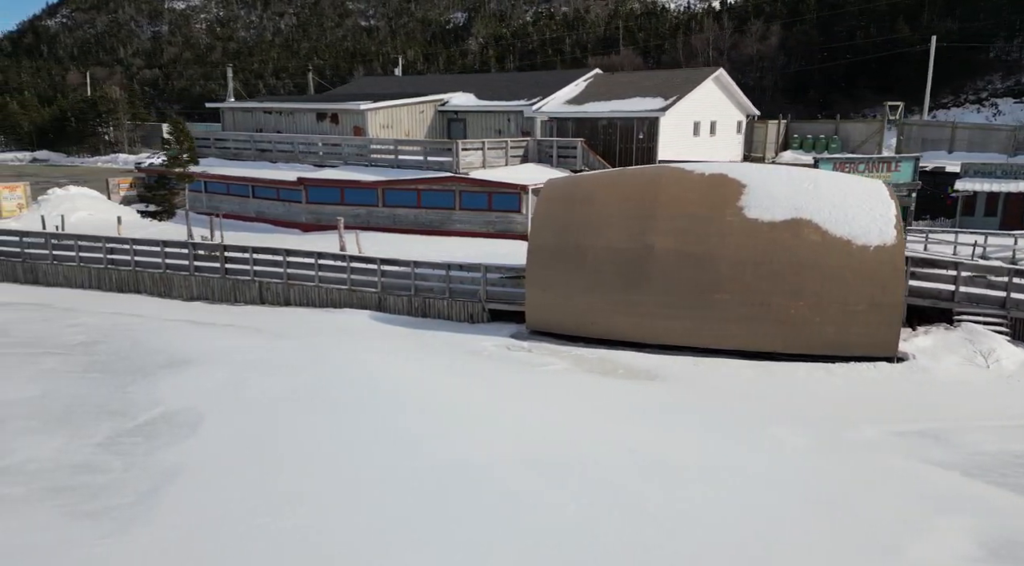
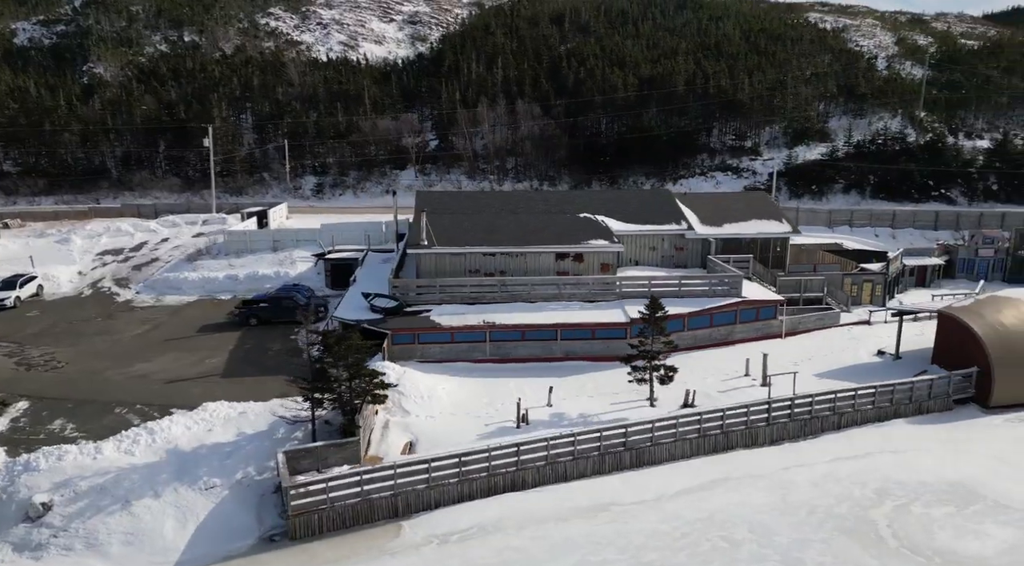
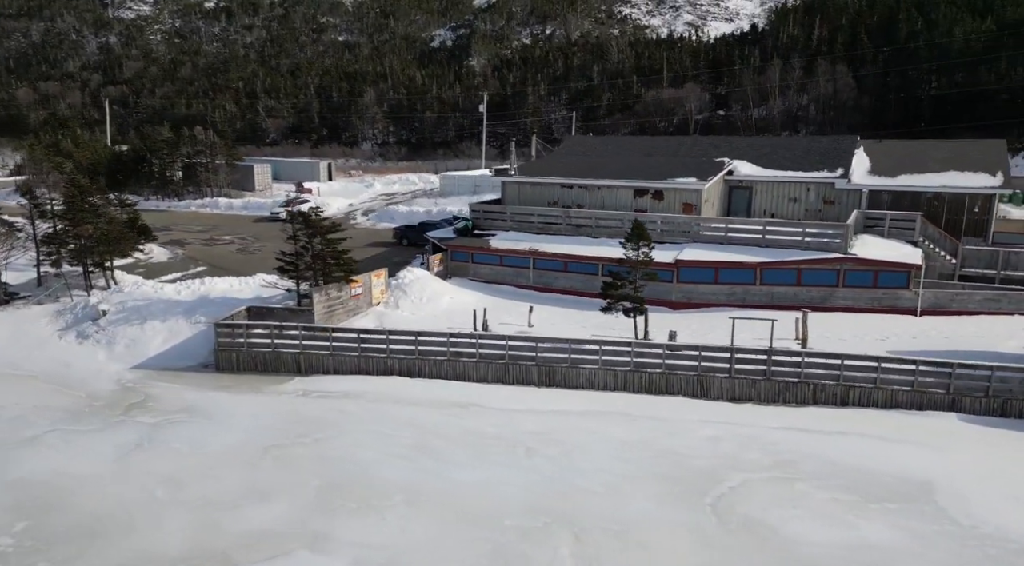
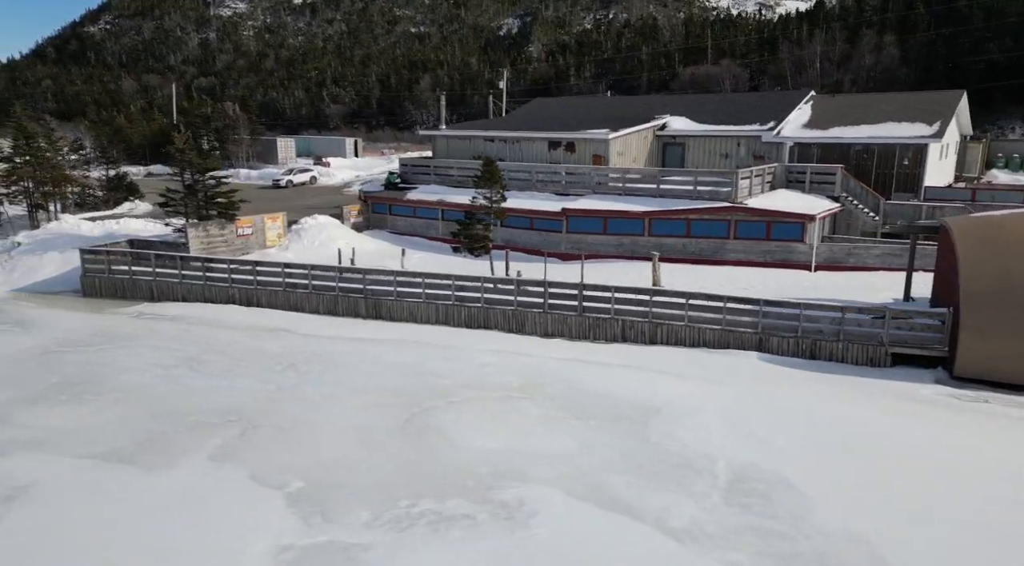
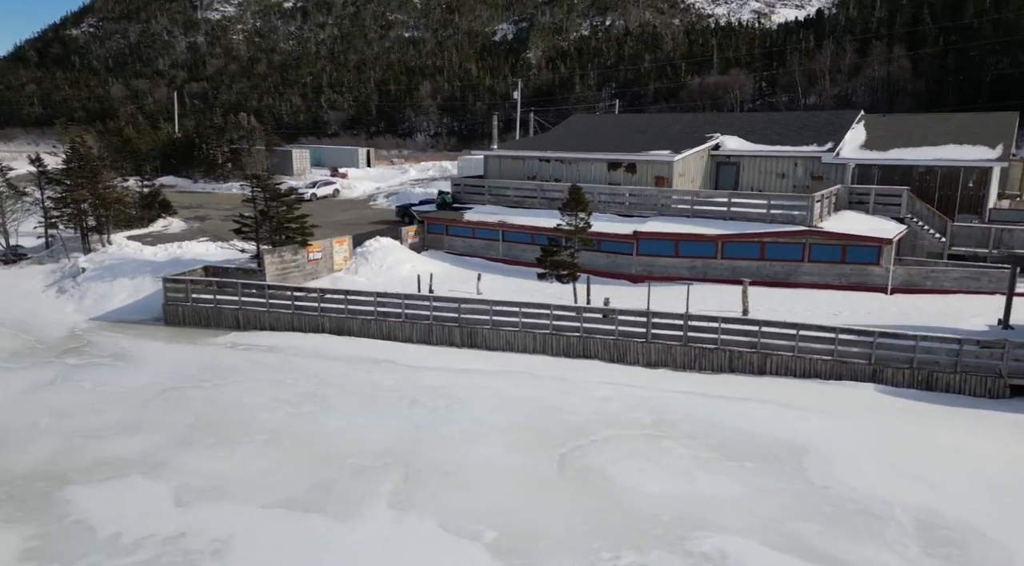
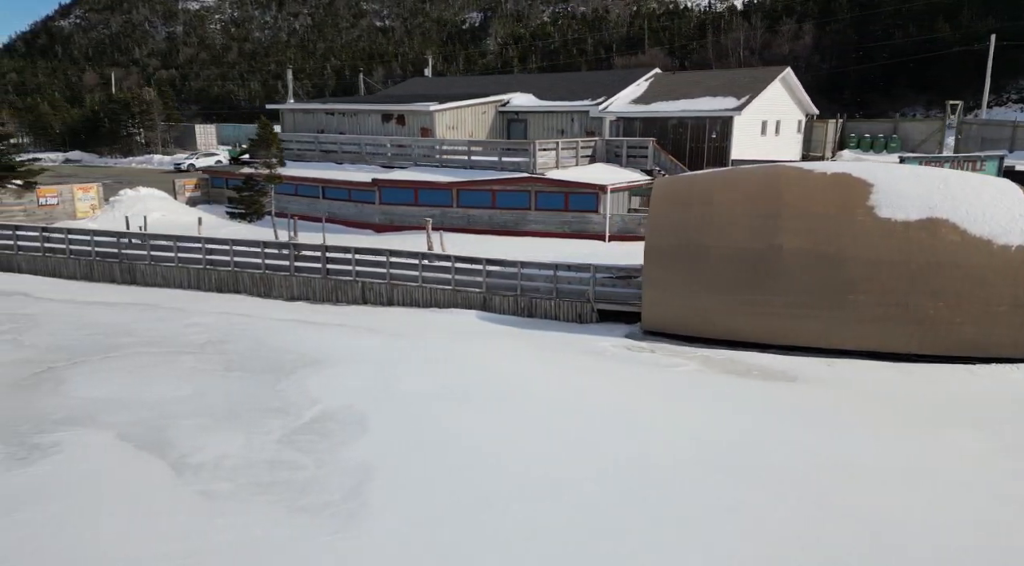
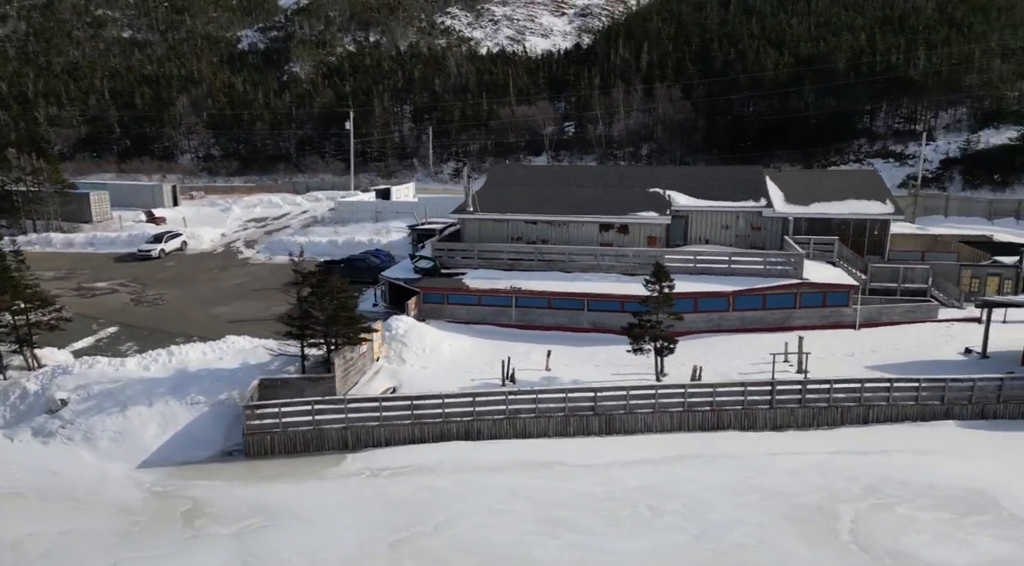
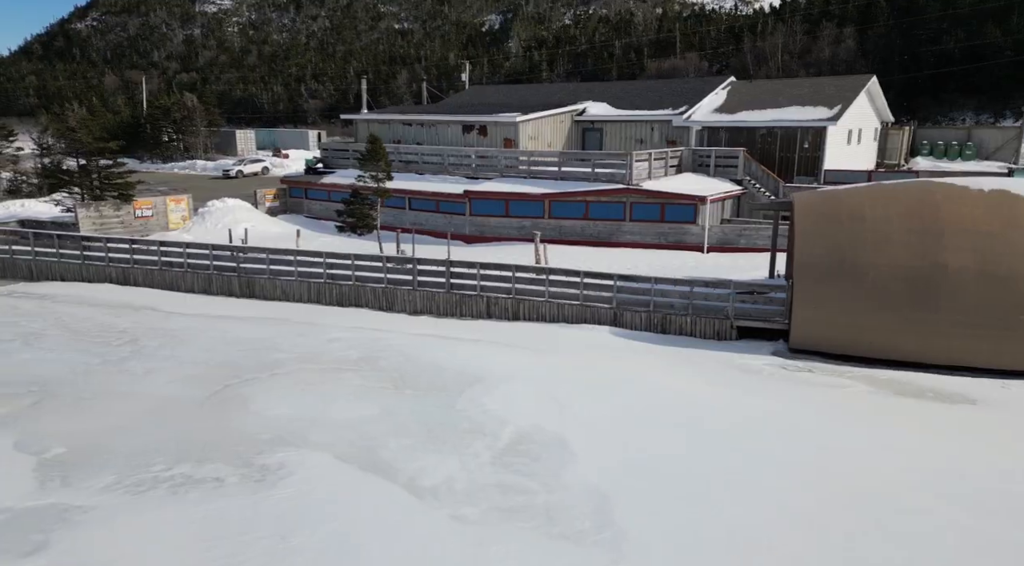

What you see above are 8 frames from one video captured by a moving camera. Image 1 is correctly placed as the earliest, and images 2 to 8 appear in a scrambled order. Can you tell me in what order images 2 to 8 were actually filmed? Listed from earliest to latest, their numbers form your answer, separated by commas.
6, 8, 4, 5, 3, 7, 2
